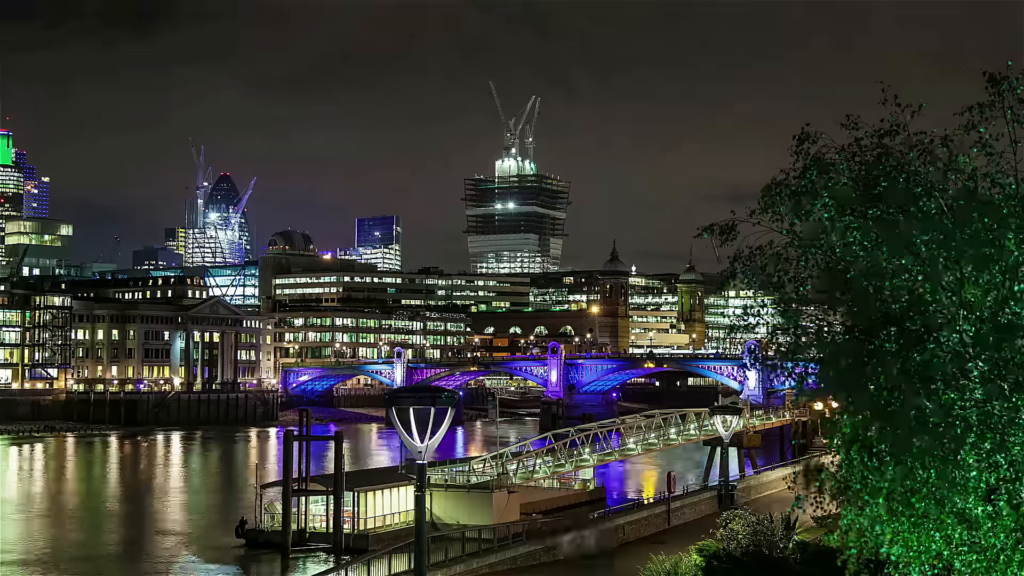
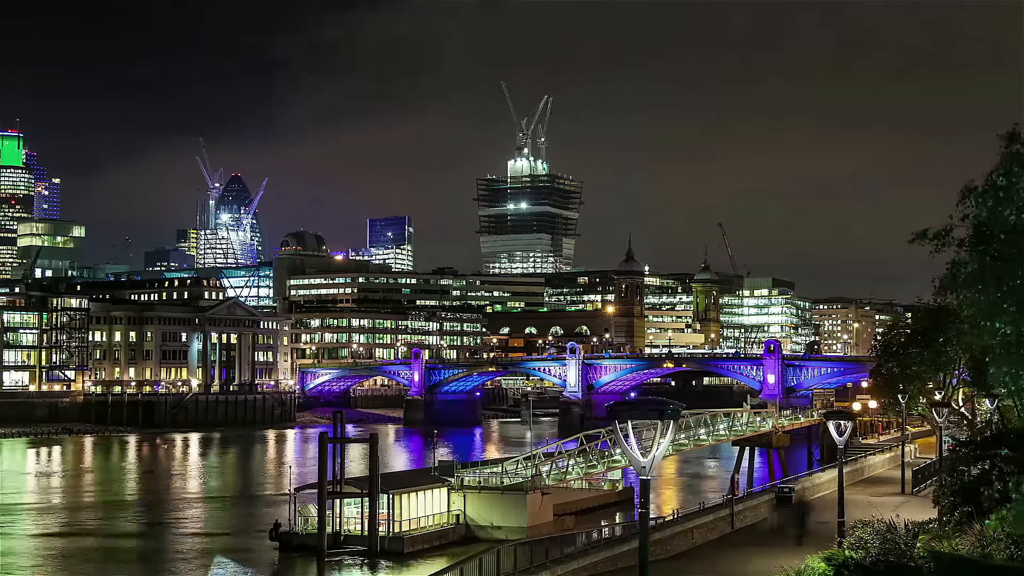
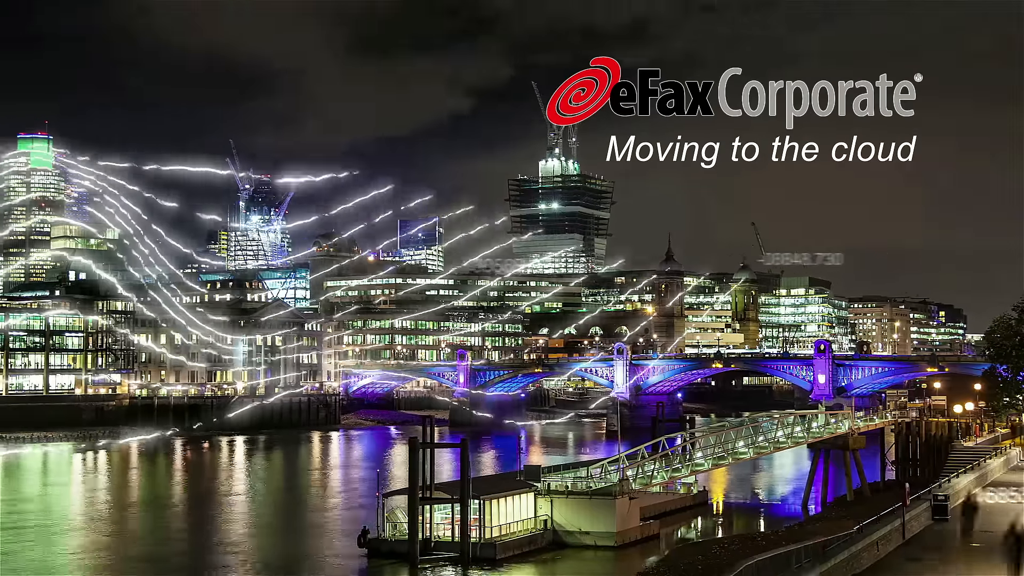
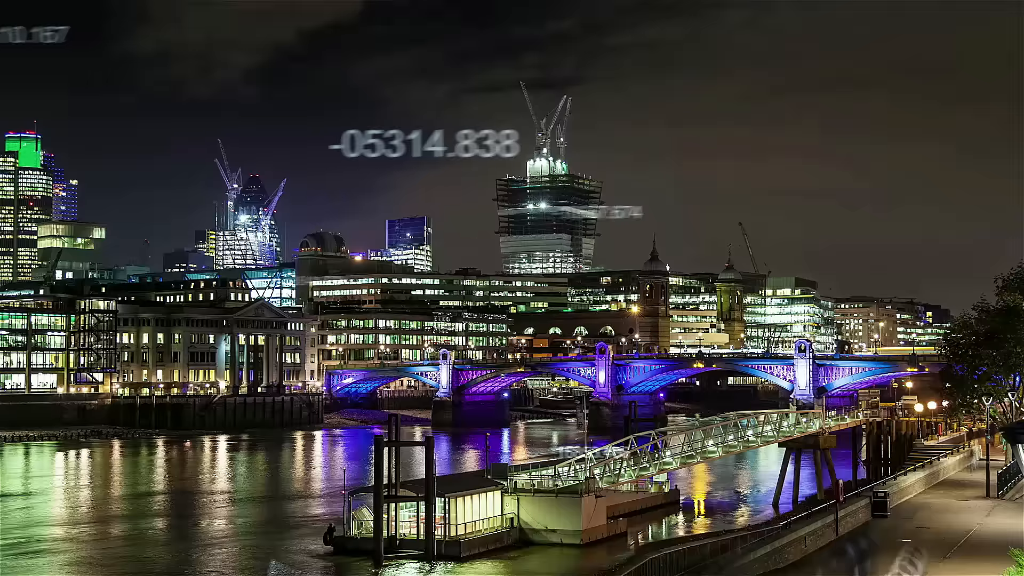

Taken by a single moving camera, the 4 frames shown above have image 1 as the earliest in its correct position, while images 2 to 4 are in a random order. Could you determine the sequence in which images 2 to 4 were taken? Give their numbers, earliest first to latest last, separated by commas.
2, 4, 3
